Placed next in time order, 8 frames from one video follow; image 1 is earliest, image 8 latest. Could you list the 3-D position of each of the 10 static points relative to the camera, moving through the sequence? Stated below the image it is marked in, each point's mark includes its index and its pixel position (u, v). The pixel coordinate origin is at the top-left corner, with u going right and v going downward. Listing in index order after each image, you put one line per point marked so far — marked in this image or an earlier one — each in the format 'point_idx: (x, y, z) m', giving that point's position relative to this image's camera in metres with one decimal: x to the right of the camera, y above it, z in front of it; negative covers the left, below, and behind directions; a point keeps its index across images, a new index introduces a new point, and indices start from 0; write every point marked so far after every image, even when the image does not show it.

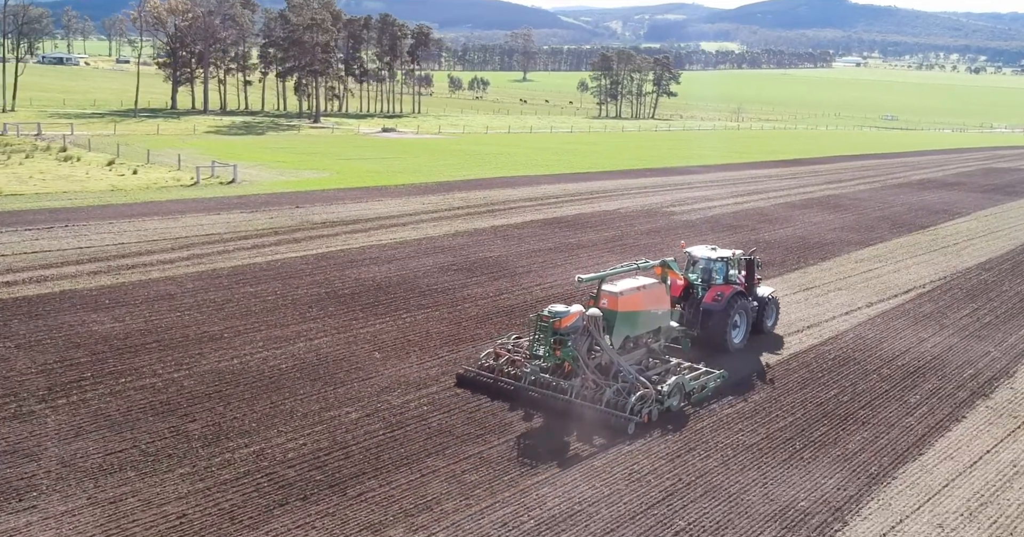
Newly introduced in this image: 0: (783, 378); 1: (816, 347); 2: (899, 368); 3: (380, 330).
0: (+4.5, -1.8, +16.3) m
1: (+5.7, -1.4, +18.3) m
2: (+6.6, -1.7, +16.9) m
3: (-2.4, -1.1, +17.5) m
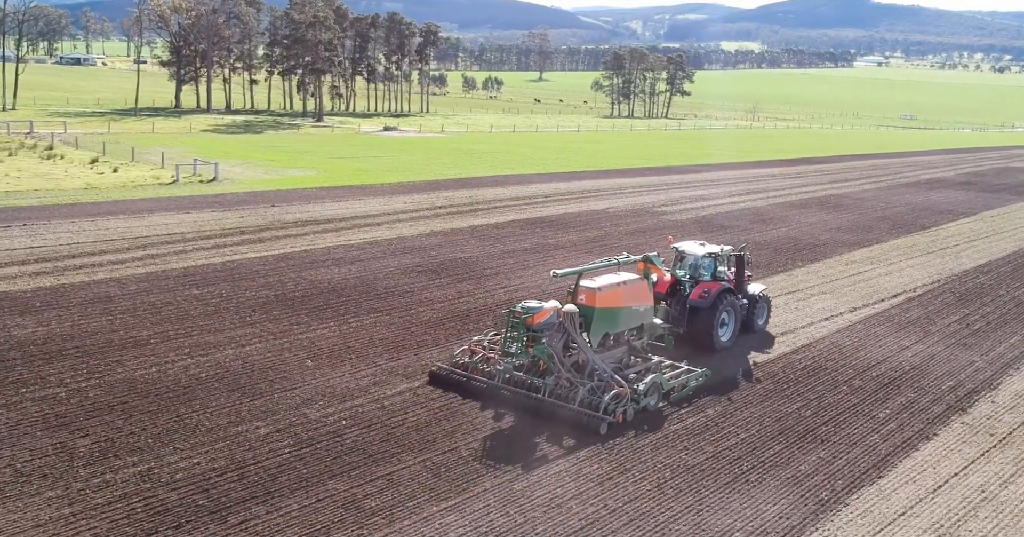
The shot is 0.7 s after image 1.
0: (+3.6, -1.8, +15.2) m
1: (+4.9, -1.5, +17.1) m
2: (+5.7, -1.8, +15.7) m
3: (-3.2, -1.2, +16.5) m
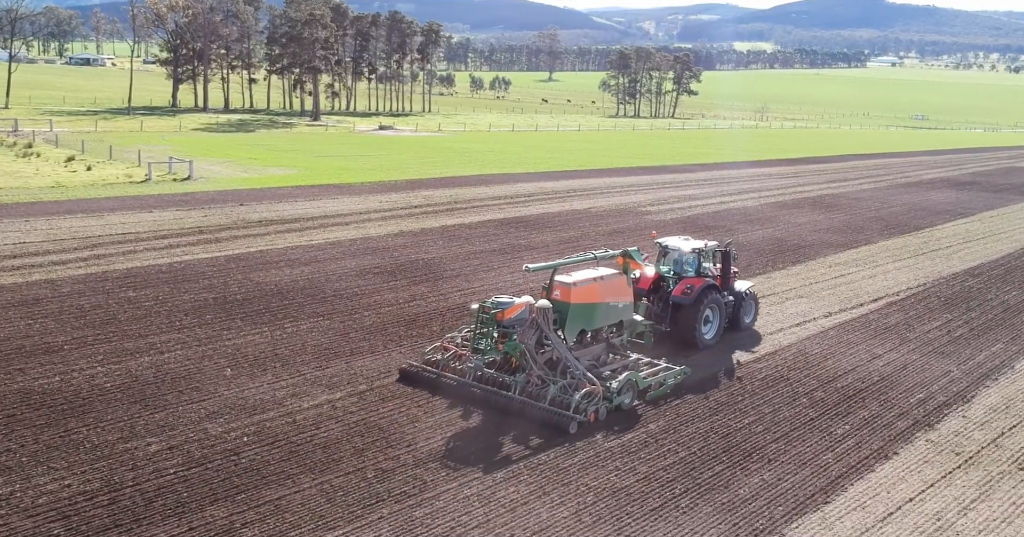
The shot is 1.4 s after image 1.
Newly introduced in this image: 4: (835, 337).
0: (+2.7, -1.9, +14.1) m
1: (+3.9, -1.5, +16.0) m
2: (+4.8, -1.8, +14.6) m
3: (-4.2, -1.2, +15.5) m
4: (+5.9, -1.2, +17.9) m
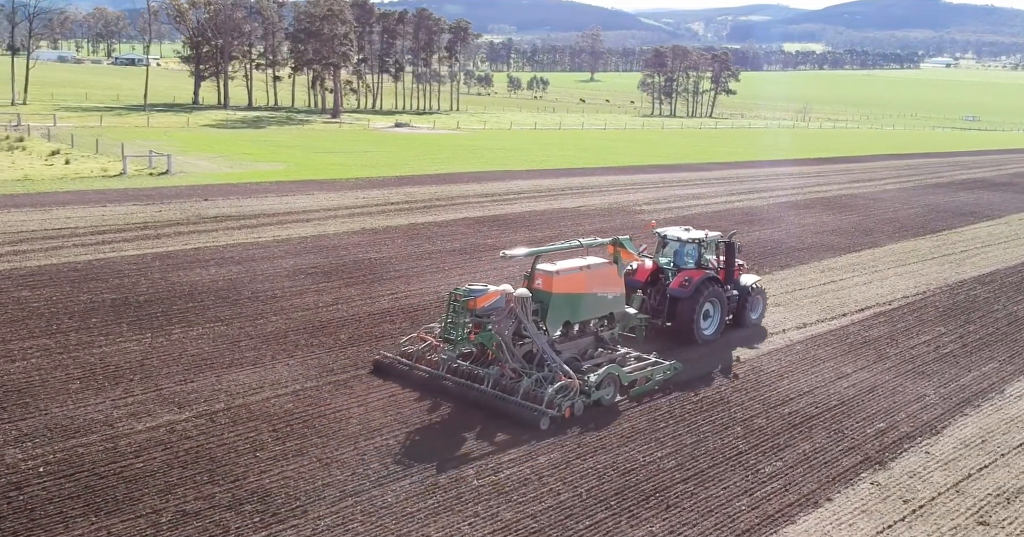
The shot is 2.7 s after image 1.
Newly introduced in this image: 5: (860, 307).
0: (+1.3, -1.9, +12.0) m
1: (+2.6, -1.6, +13.9) m
2: (+3.4, -1.9, +12.5) m
3: (-5.5, -1.2, +13.8) m
4: (+4.6, -1.3, +15.7) m
5: (+6.8, -0.7, +19.2) m
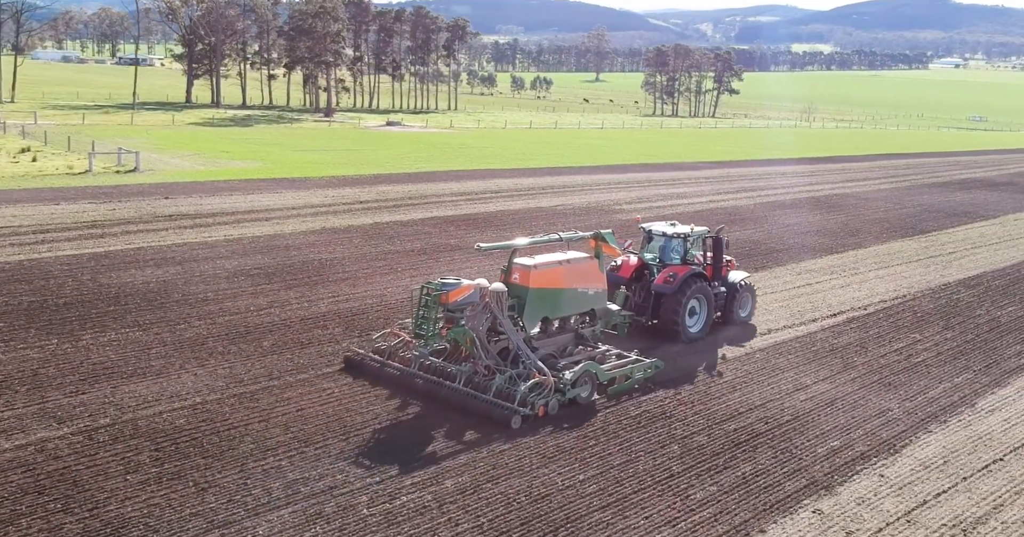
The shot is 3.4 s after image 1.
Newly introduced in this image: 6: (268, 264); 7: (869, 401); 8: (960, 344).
0: (+0.3, -2.0, +10.9) m
1: (+1.7, -1.6, +12.8) m
2: (+2.4, -1.9, +11.4) m
3: (-6.4, -1.2, +12.7) m
4: (+3.7, -1.4, +14.6) m
5: (+5.9, -0.8, +18.1) m
6: (-4.8, +0.1, +19.5) m
7: (+4.6, -1.7, +12.8) m
8: (+7.3, -1.2, +16.0) m
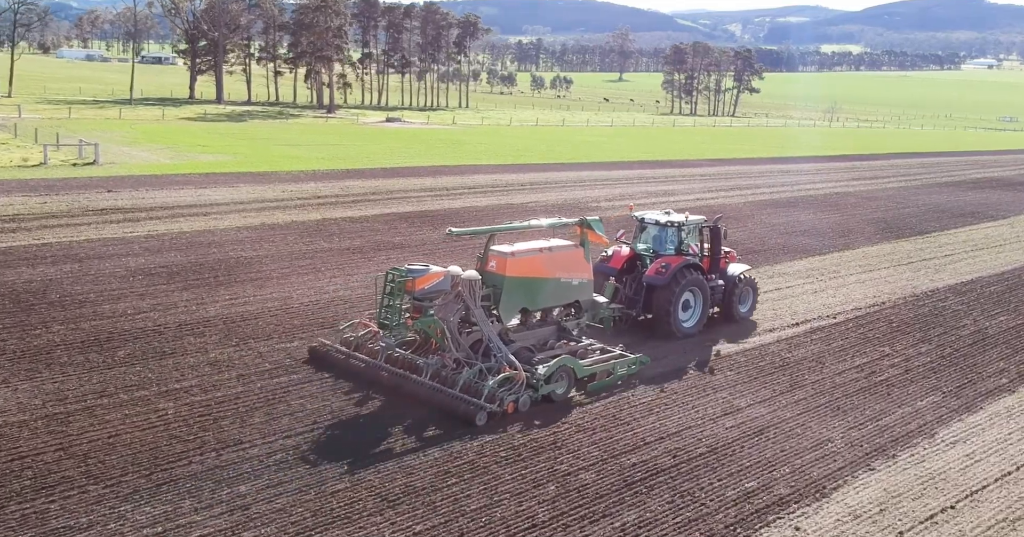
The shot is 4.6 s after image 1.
0: (-1.1, -2.0, +9.0) m
1: (+0.3, -1.6, +10.9) m
2: (+1.0, -1.9, +9.4) m
3: (-7.8, -1.1, +11.0) m
4: (+2.4, -1.4, +12.6) m
5: (+4.7, -0.8, +16.0) m
6: (-6.0, +0.1, +17.8) m
7: (+3.3, -1.8, +10.8) m
8: (+6.0, -1.3, +14.0) m
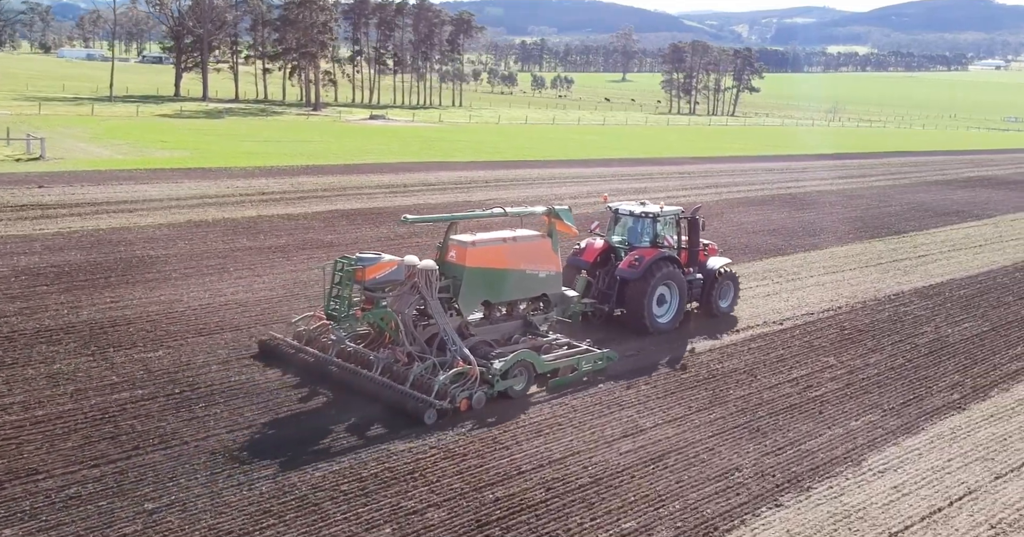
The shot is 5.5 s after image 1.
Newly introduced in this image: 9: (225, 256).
0: (-2.4, -2.0, +7.6) m
1: (-1.0, -1.7, +9.5) m
2: (-0.3, -1.9, +8.0) m
3: (-9.1, -1.1, +9.7) m
4: (+1.1, -1.4, +11.2) m
5: (+3.4, -0.8, +14.6) m
6: (-7.3, +0.1, +16.4) m
7: (+1.9, -1.8, +9.4) m
8: (+4.7, -1.3, +12.5) m
9: (-5.1, +0.2, +17.5) m
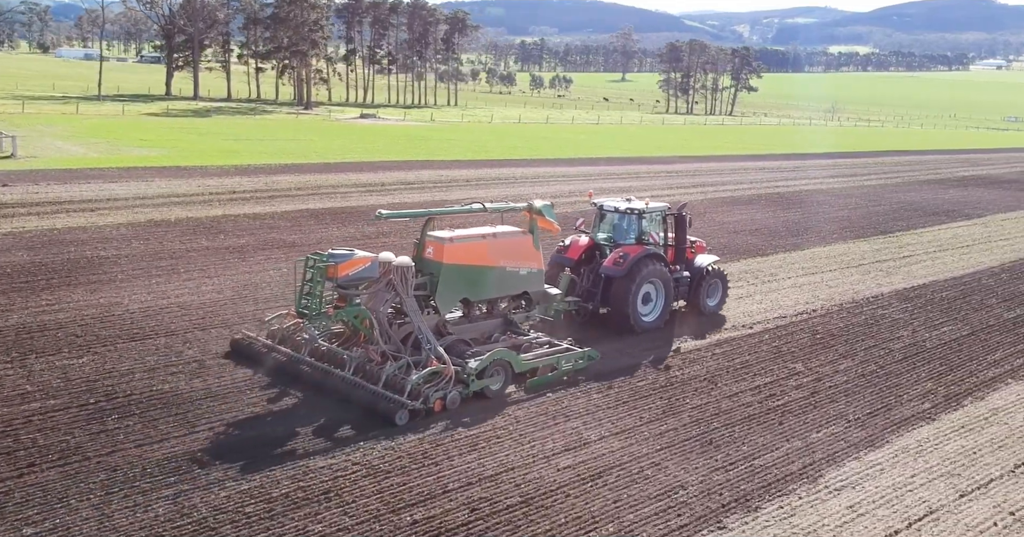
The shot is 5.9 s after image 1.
0: (-3.1, -2.0, +7.0) m
1: (-1.7, -1.7, +8.8) m
2: (-0.9, -2.0, +7.4) m
3: (-9.7, -1.2, +9.0) m
4: (+0.4, -1.4, +10.5) m
5: (+2.8, -0.9, +14.0) m
6: (-7.9, +0.1, +15.8) m
7: (+1.3, -1.8, +8.8) m
8: (+4.1, -1.3, +11.9) m
9: (-5.7, +0.2, +16.9) m
